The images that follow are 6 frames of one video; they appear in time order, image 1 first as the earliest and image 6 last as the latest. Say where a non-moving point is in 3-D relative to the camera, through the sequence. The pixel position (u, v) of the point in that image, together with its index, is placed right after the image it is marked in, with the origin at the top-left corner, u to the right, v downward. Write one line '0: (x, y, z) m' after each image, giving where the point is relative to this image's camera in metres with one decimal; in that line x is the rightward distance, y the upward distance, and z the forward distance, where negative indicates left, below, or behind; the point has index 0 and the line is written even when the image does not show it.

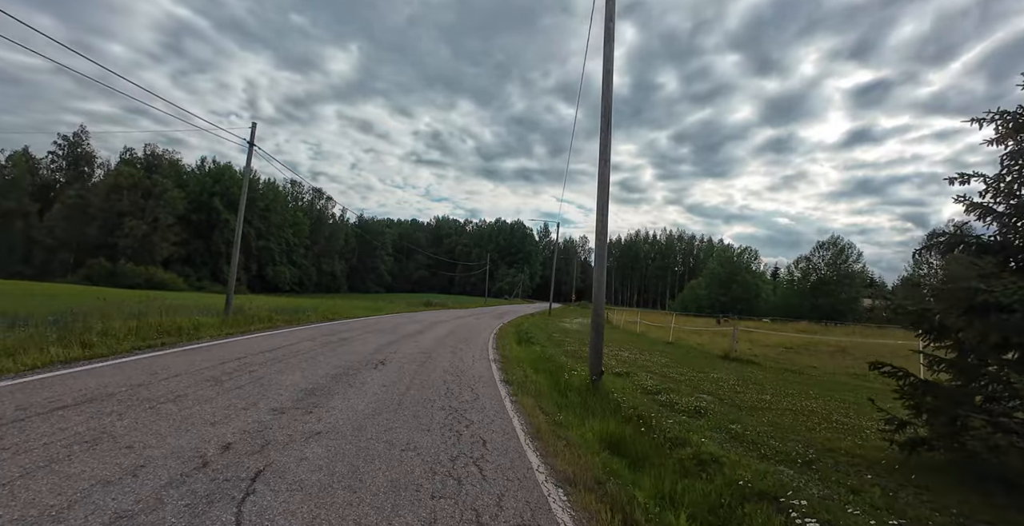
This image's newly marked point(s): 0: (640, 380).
0: (+3.0, -2.8, +10.4) m
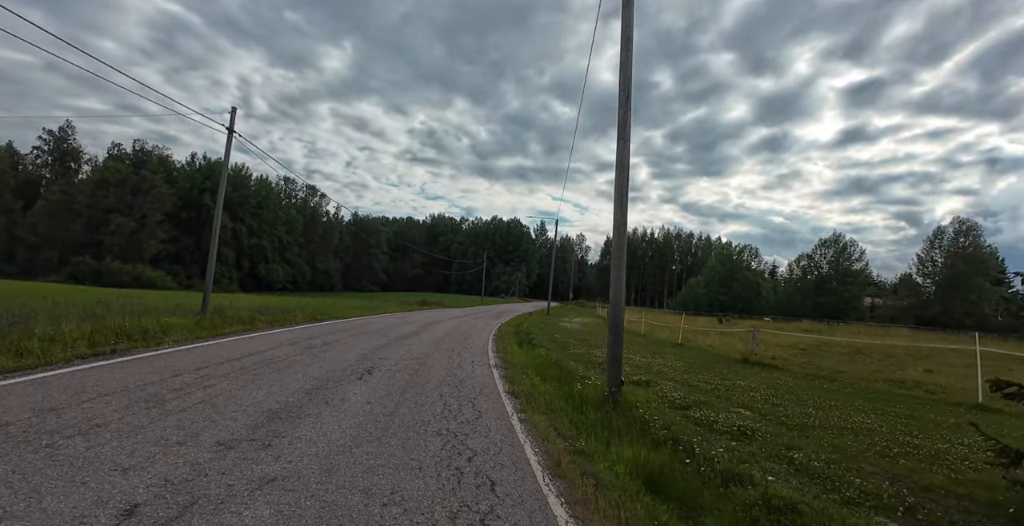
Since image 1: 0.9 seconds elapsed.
0: (+3.1, -2.6, +9.2) m
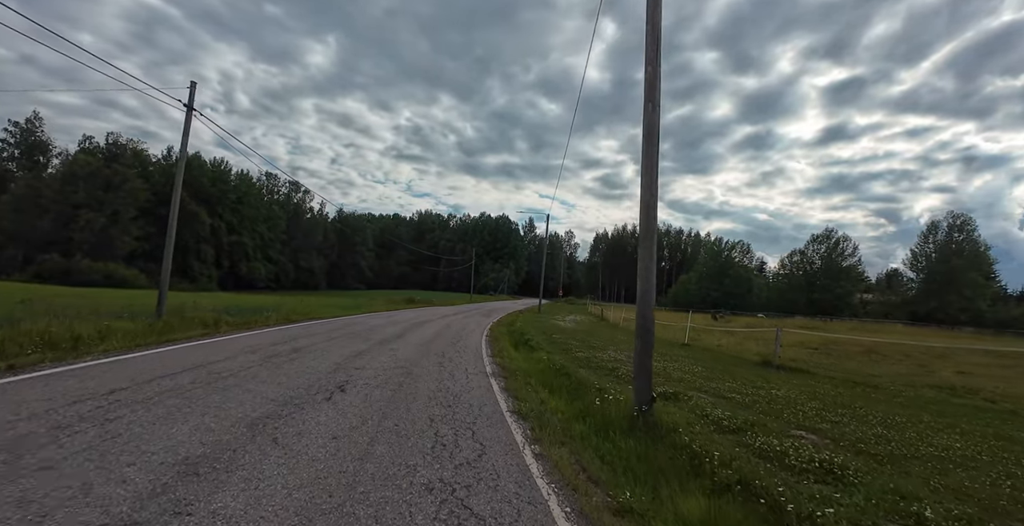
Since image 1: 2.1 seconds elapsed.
0: (+3.2, -2.5, +7.6) m
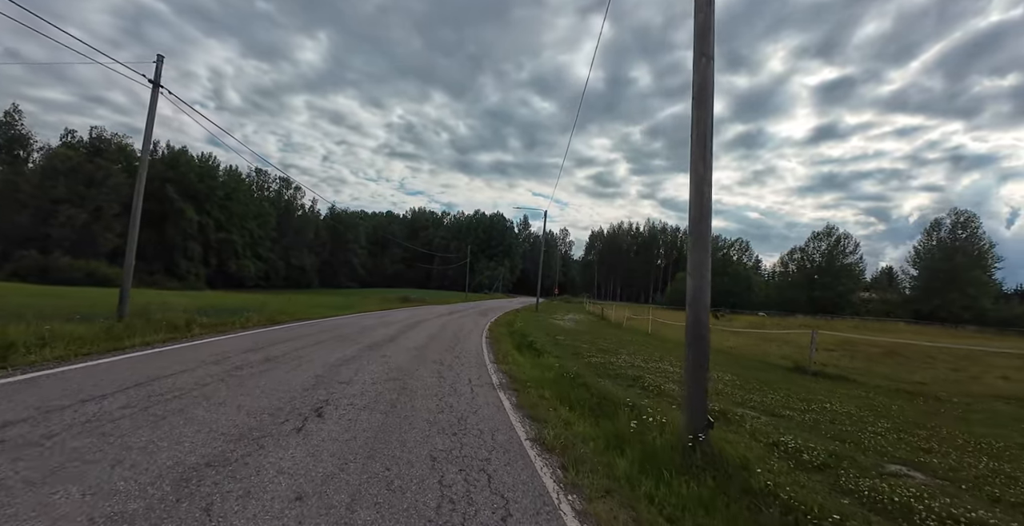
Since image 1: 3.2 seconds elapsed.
0: (+3.5, -2.4, +6.2) m
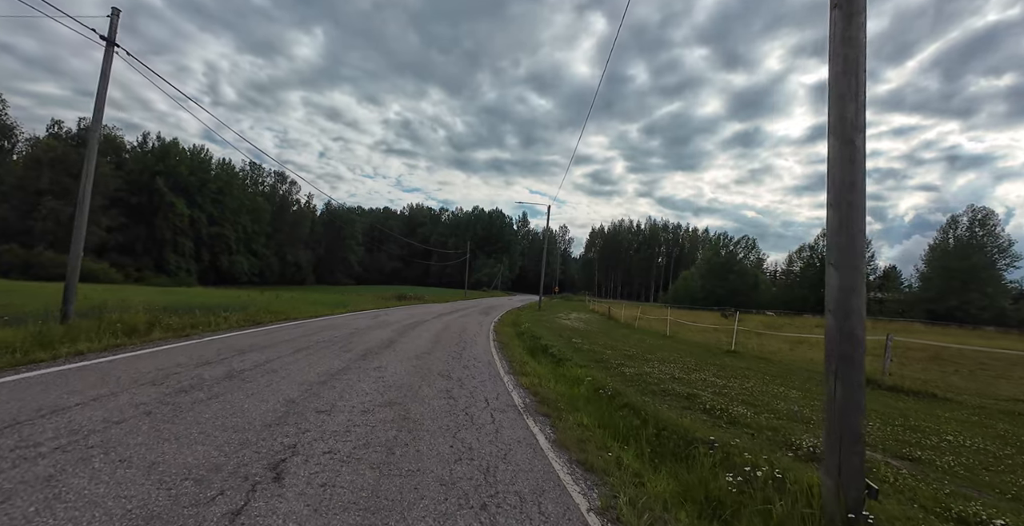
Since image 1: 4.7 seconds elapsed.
0: (+4.0, -2.2, +4.3) m
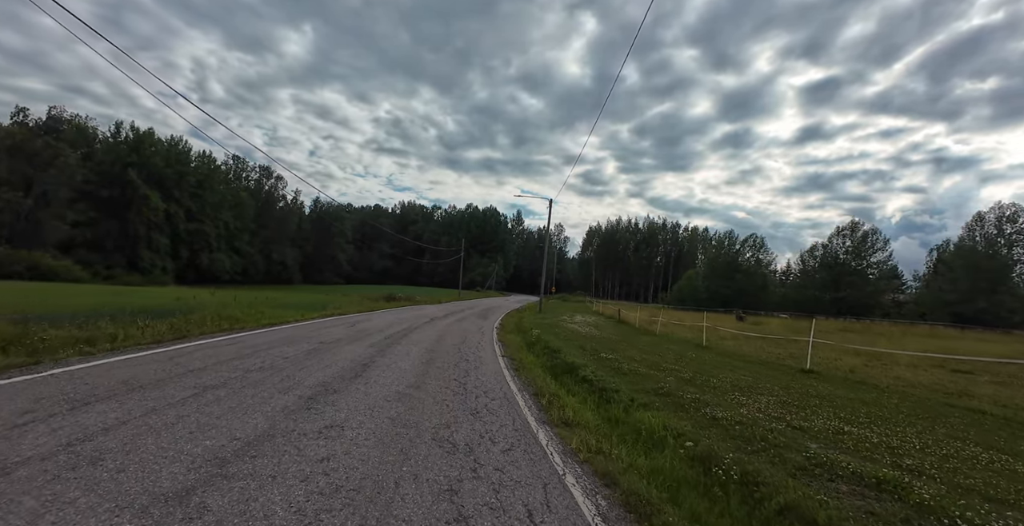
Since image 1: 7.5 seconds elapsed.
0: (+4.7, -2.1, +0.6) m
